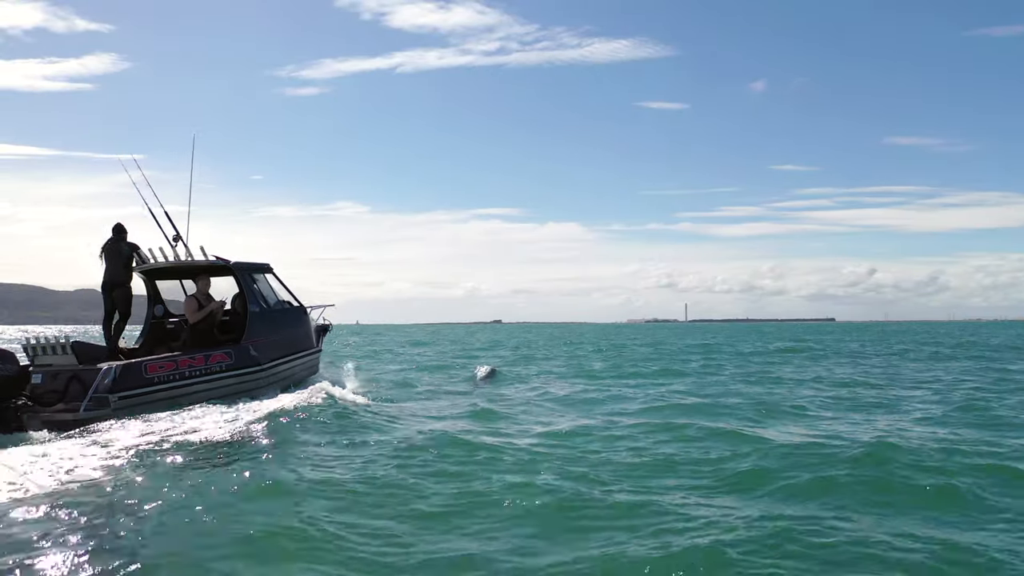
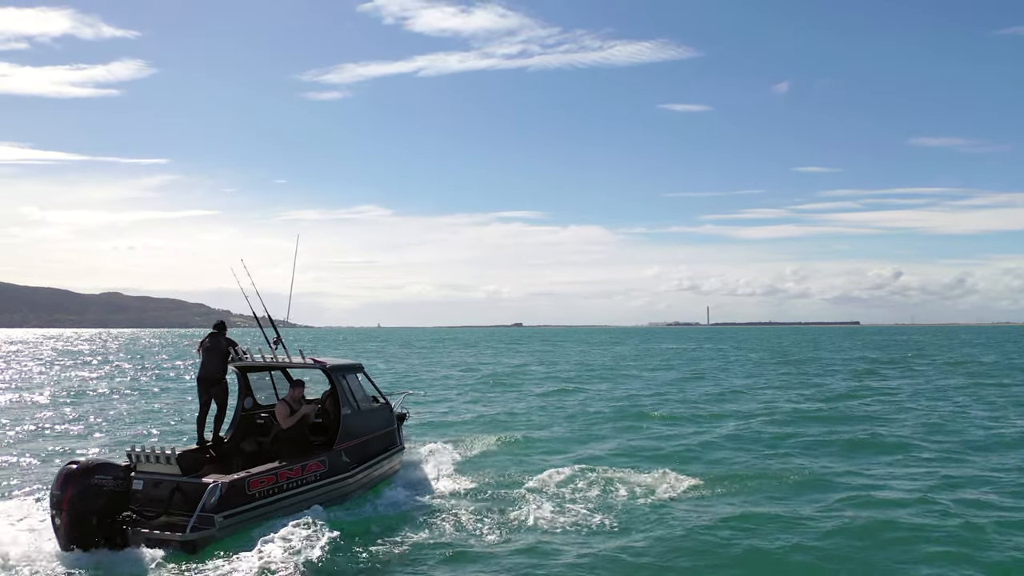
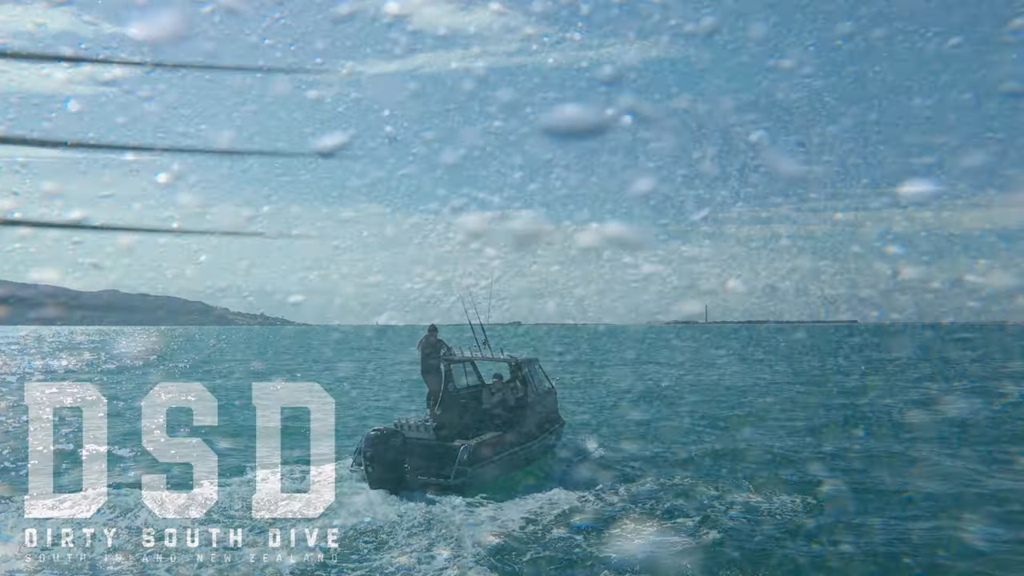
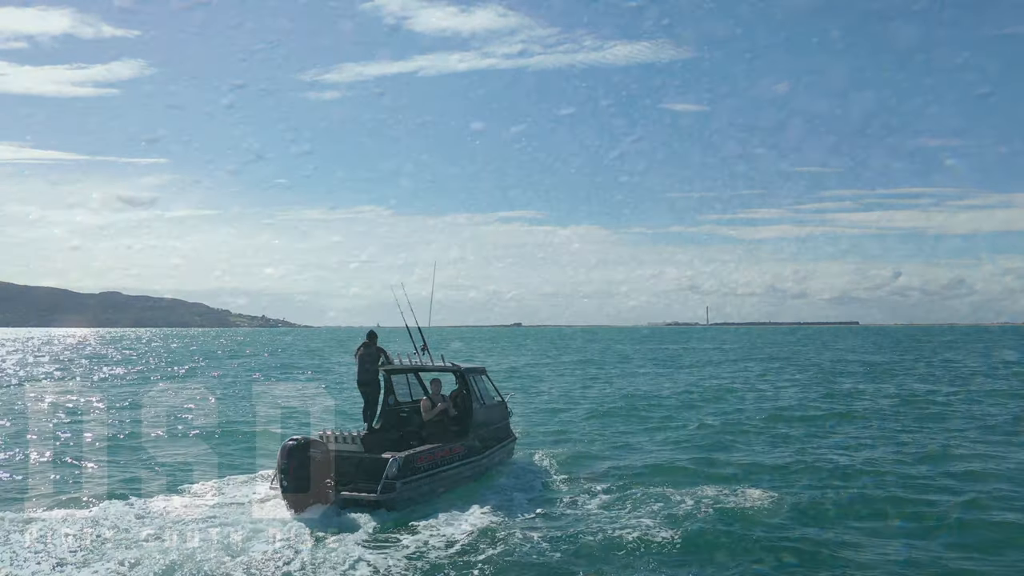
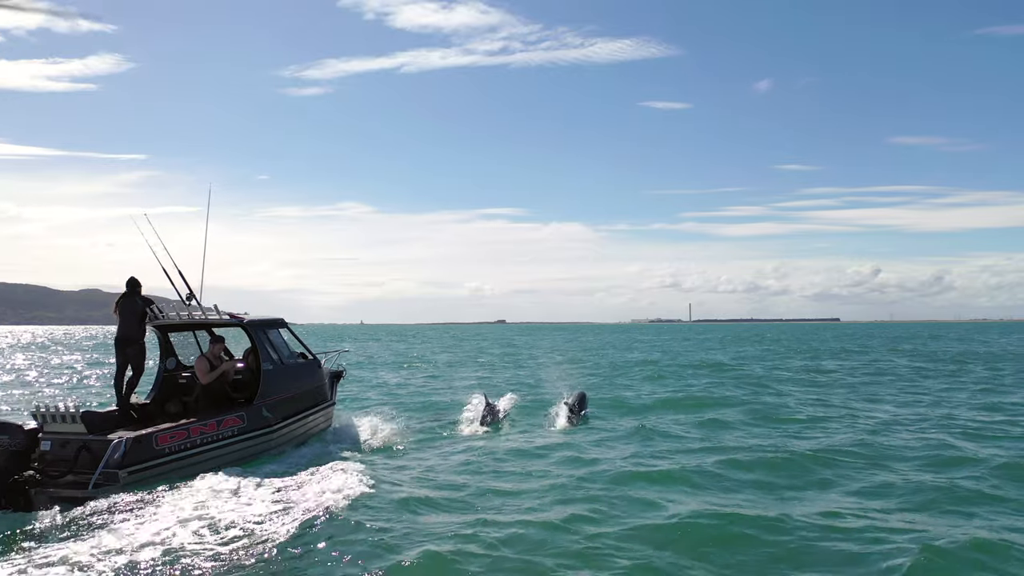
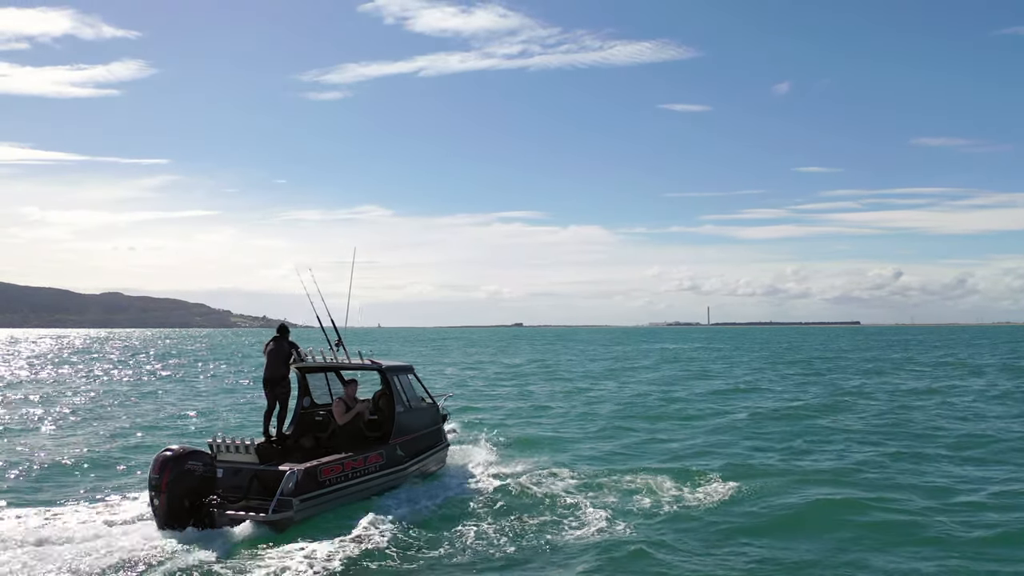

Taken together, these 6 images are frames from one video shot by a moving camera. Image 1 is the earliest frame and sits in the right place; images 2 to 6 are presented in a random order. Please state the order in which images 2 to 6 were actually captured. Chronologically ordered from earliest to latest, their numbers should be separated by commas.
5, 2, 6, 4, 3
